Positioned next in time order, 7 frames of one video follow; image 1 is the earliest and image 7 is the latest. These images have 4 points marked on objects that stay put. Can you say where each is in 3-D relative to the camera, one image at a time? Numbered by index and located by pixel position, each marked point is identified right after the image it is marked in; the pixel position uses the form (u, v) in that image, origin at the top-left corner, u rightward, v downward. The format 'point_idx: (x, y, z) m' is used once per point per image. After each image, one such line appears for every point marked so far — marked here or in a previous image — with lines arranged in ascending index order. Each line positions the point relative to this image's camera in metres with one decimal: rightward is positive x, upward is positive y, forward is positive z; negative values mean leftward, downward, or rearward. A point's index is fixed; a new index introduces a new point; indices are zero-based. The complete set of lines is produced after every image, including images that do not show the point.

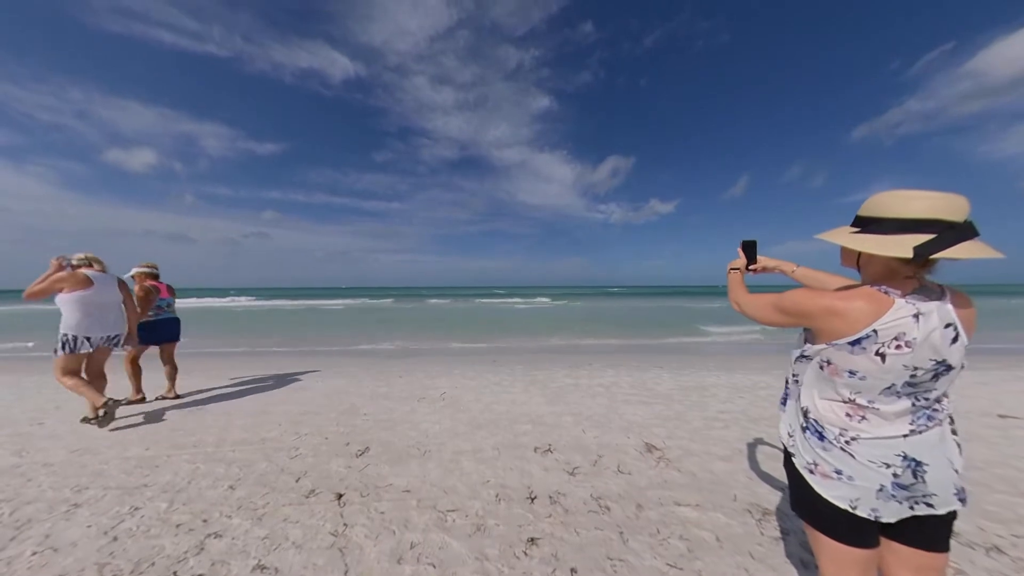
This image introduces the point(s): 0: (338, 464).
0: (-2.5, -2.5, +4.1) m
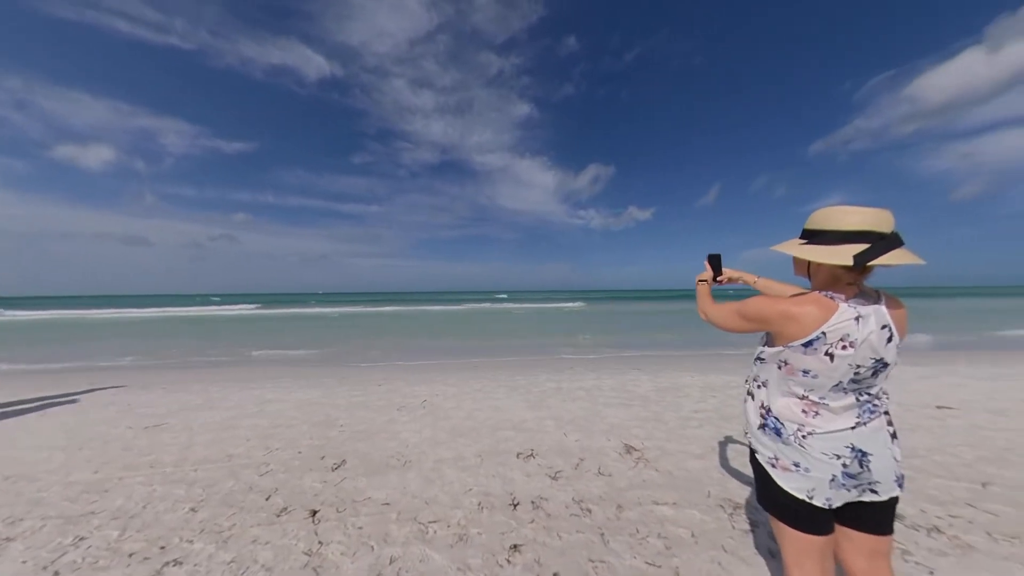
0: (-2.7, -2.6, +3.9) m
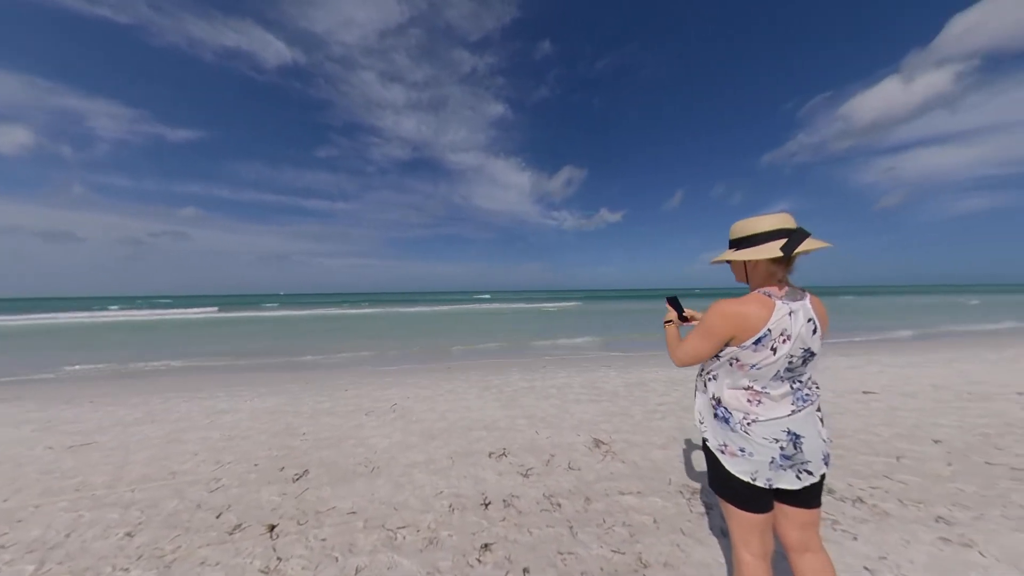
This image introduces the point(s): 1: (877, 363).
0: (-3.1, -2.6, +3.6) m
1: (+11.4, -2.3, +8.9) m
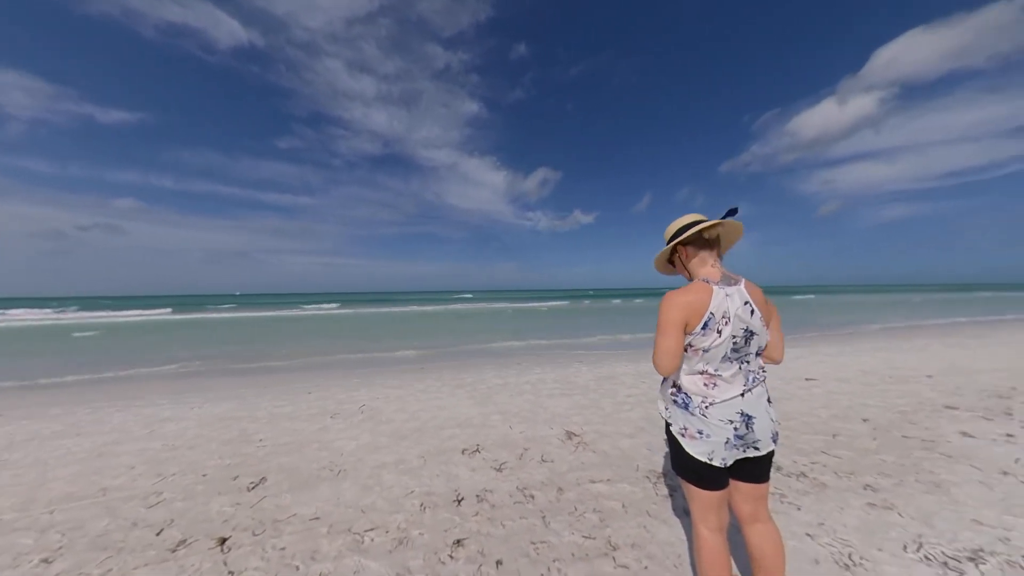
0: (-3.4, -2.5, +3.4) m
1: (+10.6, -2.2, +9.9) m
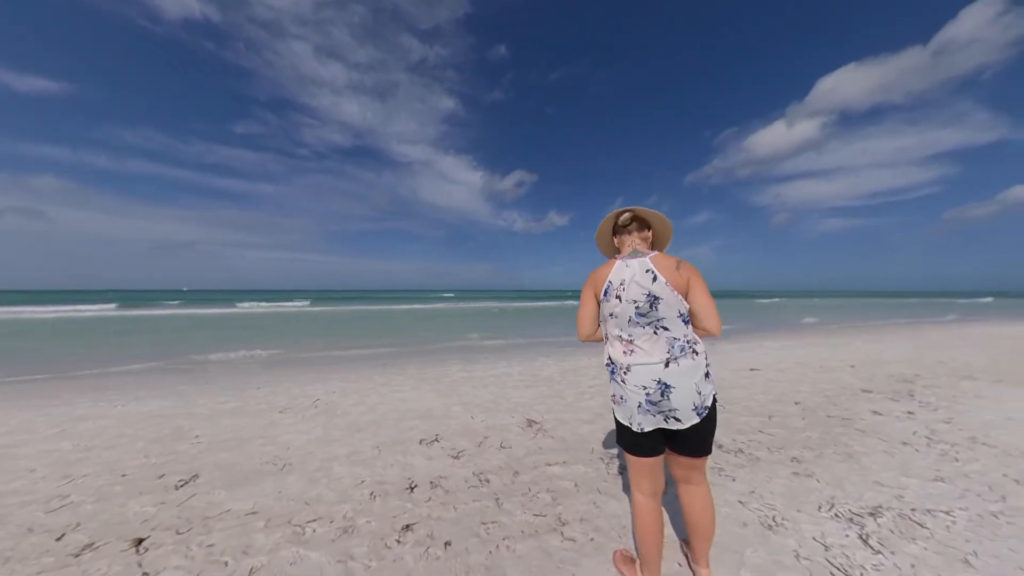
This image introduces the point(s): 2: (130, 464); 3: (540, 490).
0: (-3.9, -2.3, +3.0) m
1: (+9.4, -2.2, +10.8) m
2: (-4.9, -2.3, +3.7) m
3: (+0.3, -2.2, +3.2) m
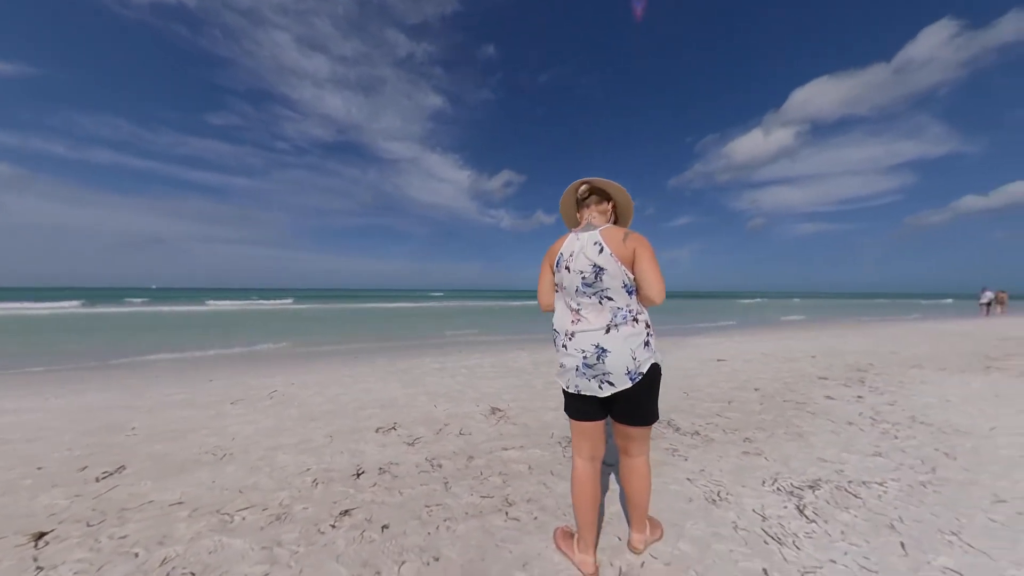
0: (-4.4, -2.0, +2.8) m
1: (+8.6, -2.0, +11.1) m
2: (-5.5, -2.0, +3.4) m
3: (-0.2, -2.0, +3.1) m
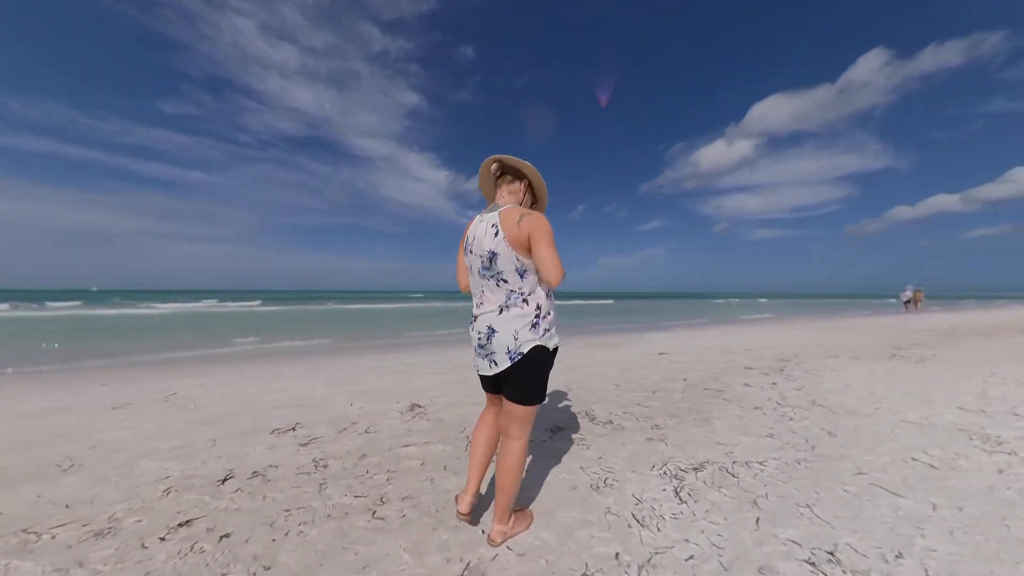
0: (-5.5, -1.9, +2.2) m
1: (+6.8, -1.9, +11.5) m
2: (-6.6, -1.8, +2.8) m
3: (-1.3, -1.8, +2.9) m
